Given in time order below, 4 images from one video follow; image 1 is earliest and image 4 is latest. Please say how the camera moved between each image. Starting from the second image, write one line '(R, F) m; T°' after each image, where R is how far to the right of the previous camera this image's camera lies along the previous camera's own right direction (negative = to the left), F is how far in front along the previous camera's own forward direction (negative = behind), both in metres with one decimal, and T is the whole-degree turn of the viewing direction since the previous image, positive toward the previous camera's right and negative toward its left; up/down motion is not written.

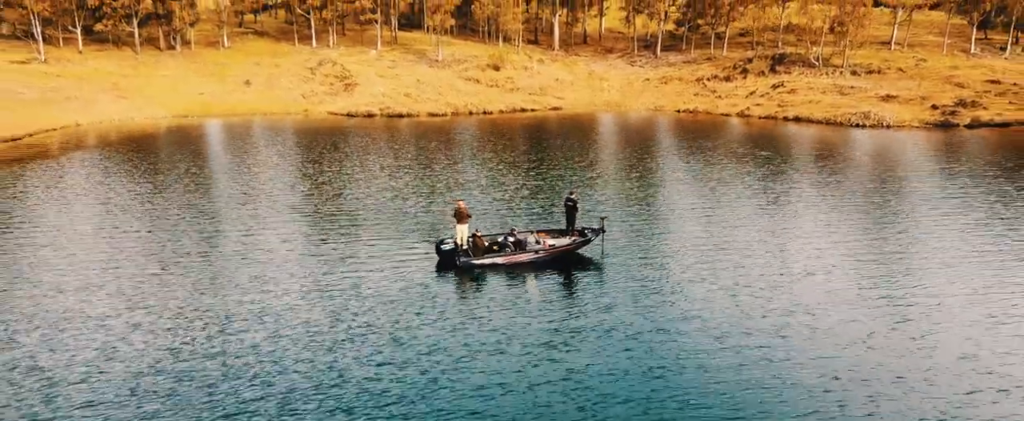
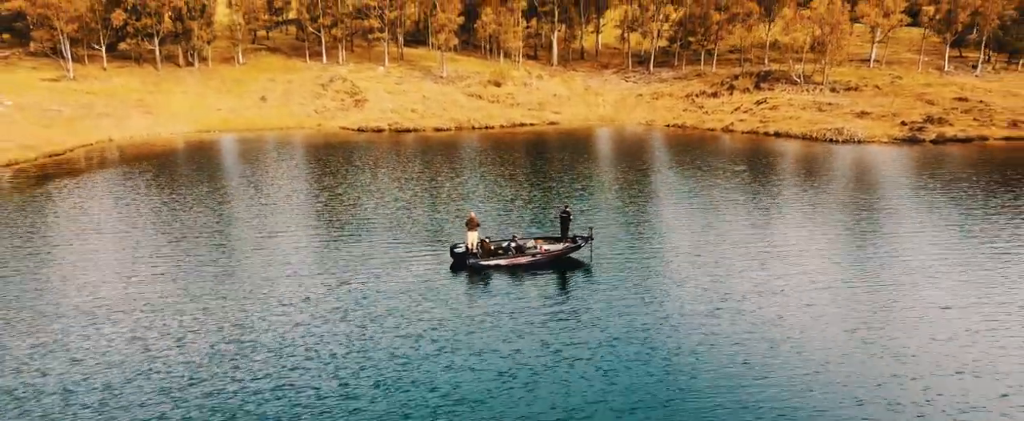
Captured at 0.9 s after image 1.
(+0.2, -7.0) m; 0°
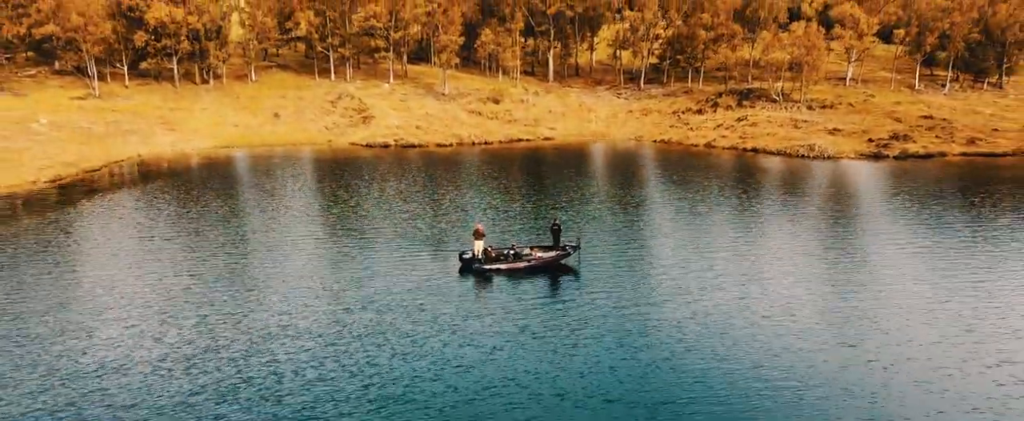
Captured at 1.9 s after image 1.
(+0.3, -8.0) m; 0°
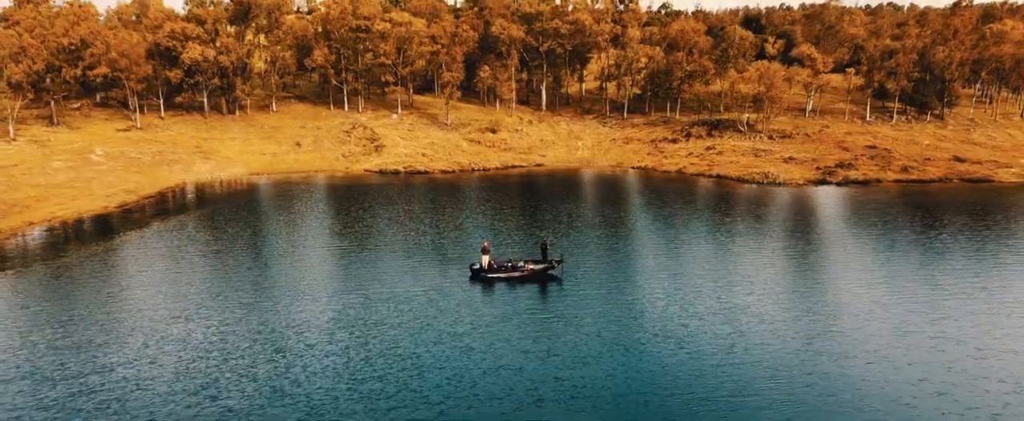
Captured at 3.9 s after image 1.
(+1.0, -15.7) m; 0°
